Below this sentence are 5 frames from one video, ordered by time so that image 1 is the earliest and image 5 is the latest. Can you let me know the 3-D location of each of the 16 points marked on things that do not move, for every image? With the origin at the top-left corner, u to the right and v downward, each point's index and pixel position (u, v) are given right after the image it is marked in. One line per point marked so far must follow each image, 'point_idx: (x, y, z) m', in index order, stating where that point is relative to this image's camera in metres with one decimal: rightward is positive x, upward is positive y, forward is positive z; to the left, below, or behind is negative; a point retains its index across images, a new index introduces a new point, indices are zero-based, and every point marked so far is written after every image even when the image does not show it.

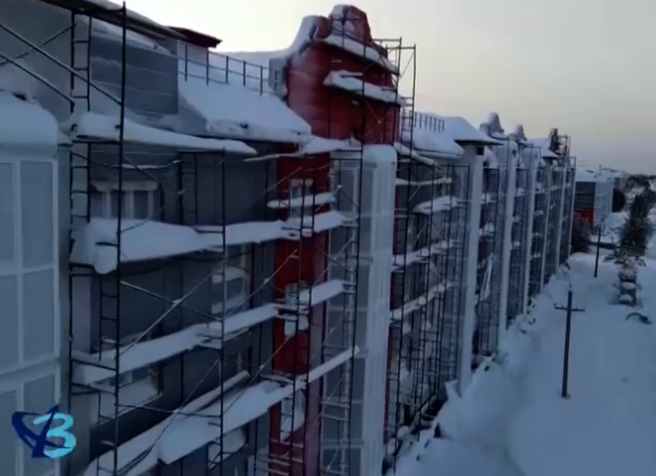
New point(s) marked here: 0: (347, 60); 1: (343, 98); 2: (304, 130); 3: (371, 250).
0: (+0.4, +3.6, +15.6) m
1: (+0.3, +2.8, +15.8) m
2: (-0.4, +1.8, +13.3) m
3: (+0.9, -0.3, +16.3) m
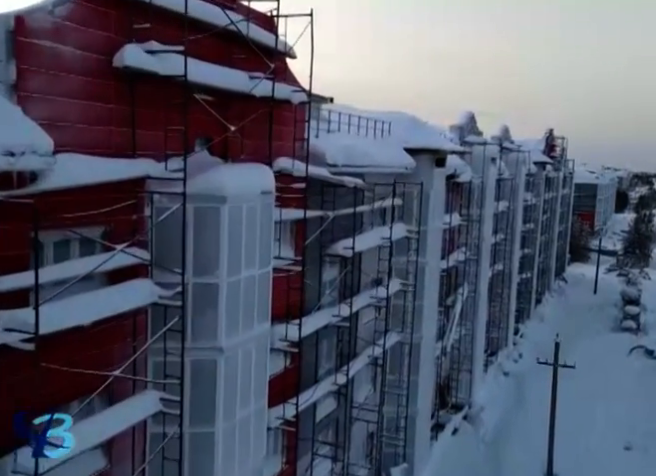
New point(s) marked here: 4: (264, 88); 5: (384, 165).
0: (-1.9, +2.6, +9.4) m
1: (-2.0, +1.8, +9.6) m
2: (-2.7, +0.8, +7.1) m
3: (-1.4, -1.3, +10.2) m
4: (-0.9, +2.2, +11.2) m
5: (+1.2, +1.6, +17.2) m
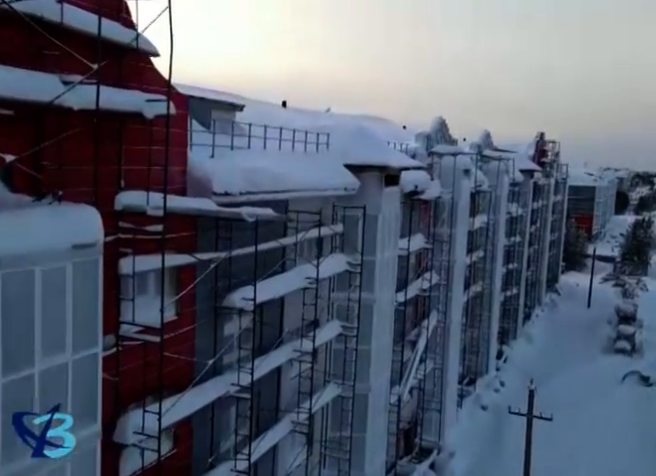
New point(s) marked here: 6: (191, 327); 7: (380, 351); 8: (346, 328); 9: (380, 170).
0: (-3.5, +1.9, +6.2) m
1: (-3.6, +1.1, +6.4) m
2: (-4.3, +0.1, +3.9) m
3: (-3.0, -2.0, +6.9) m
4: (-2.5, +1.4, +8.0) m
5: (-0.4, +0.9, +13.9) m
6: (-2.0, -1.3, +11.3) m
7: (+1.2, -2.6, +18.1) m
8: (+0.4, -1.9, +16.9) m
9: (+1.1, +1.5, +16.7) m
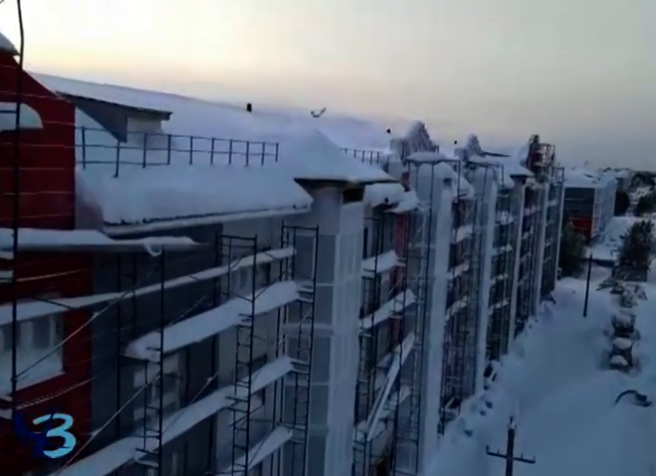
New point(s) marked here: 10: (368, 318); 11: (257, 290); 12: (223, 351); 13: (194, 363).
0: (-4.5, +1.4, +4.2) m
1: (-4.6, +0.7, +4.4) m
2: (-5.3, -0.3, +1.9) m
3: (-4.0, -2.4, +4.9) m
4: (-3.5, +1.0, +6.0) m
5: (-1.3, +0.4, +11.9) m
6: (-2.9, -1.8, +9.4) m
7: (+0.2, -3.0, +16.1) m
8: (-0.5, -2.4, +14.9) m
9: (+0.2, +1.0, +14.7) m
10: (+1.0, -1.8, +18.4) m
11: (-1.2, -0.8, +13.2) m
12: (-1.6, -1.8, +12.3) m
13: (-2.0, -1.9, +11.9) m
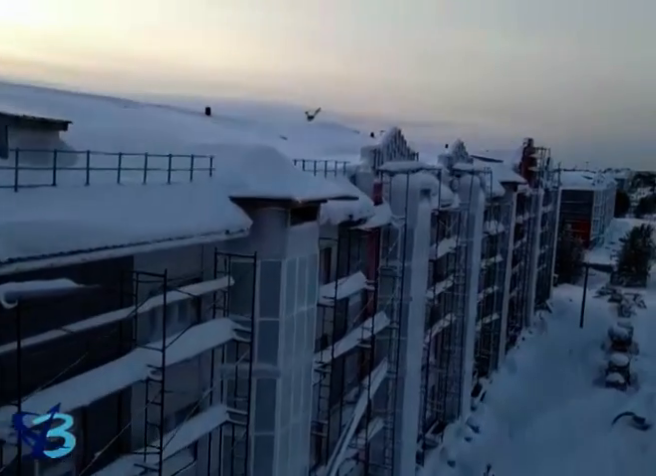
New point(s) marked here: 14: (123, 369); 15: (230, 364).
0: (-5.4, +0.9, +2.1) m
1: (-5.5, +0.2, +2.3) m
2: (-6.2, -0.8, -0.2) m
3: (-4.9, -2.9, +2.9) m
4: (-4.4, +0.5, +3.9) m
5: (-2.3, 0.0, +9.9) m
6: (-3.9, -2.2, +7.3) m
7: (-0.7, -3.5, +14.0) m
8: (-1.5, -2.8, +12.8) m
9: (-0.8, +0.5, +12.6) m
10: (0.0, -2.3, +16.3) m
11: (-2.1, -1.3, +11.2) m
12: (-2.6, -2.2, +10.3) m
13: (-3.0, -2.4, +9.8) m
14: (-2.5, -1.6, +9.5) m
15: (-1.5, -2.1, +13.0) m
